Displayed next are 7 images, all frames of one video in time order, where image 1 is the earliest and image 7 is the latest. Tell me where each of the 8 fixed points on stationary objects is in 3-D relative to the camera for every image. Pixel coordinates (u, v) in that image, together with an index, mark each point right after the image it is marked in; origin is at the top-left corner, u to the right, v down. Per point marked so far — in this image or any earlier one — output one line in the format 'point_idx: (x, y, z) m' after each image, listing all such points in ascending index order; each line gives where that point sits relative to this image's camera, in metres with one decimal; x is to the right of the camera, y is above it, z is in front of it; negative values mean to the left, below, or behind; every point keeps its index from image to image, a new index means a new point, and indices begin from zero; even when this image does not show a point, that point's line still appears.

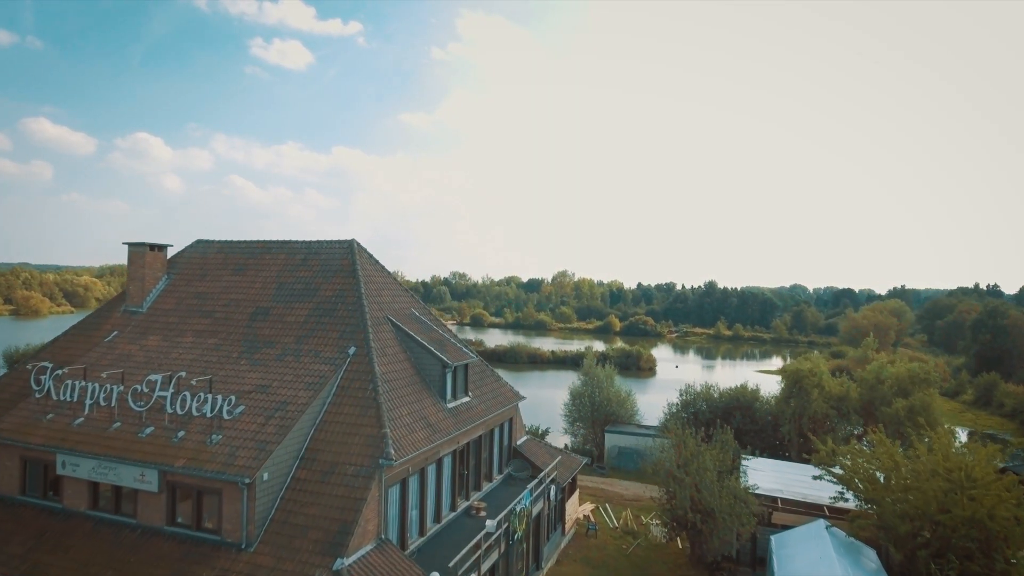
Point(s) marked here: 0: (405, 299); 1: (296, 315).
0: (-3.0, -0.3, +16.1) m
1: (-5.3, -0.7, +14.5) m
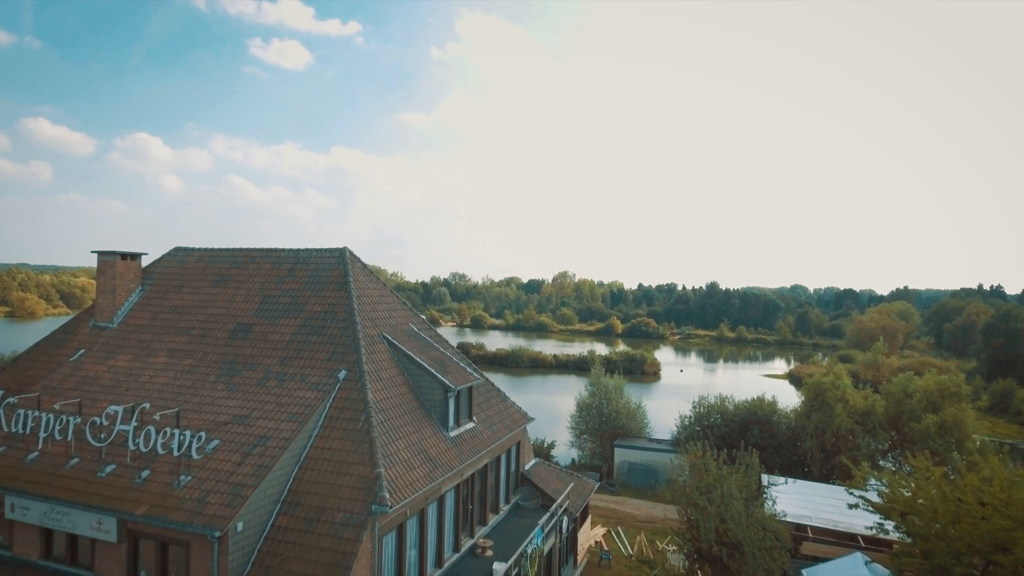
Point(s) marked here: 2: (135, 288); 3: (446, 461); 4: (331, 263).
0: (-2.8, -0.6, +14.6) m
1: (-5.1, -1.0, +13.0) m
2: (-9.7, 0.0, +15.1) m
3: (-1.3, -3.5, +11.9) m
4: (-4.4, +0.6, +14.1) m
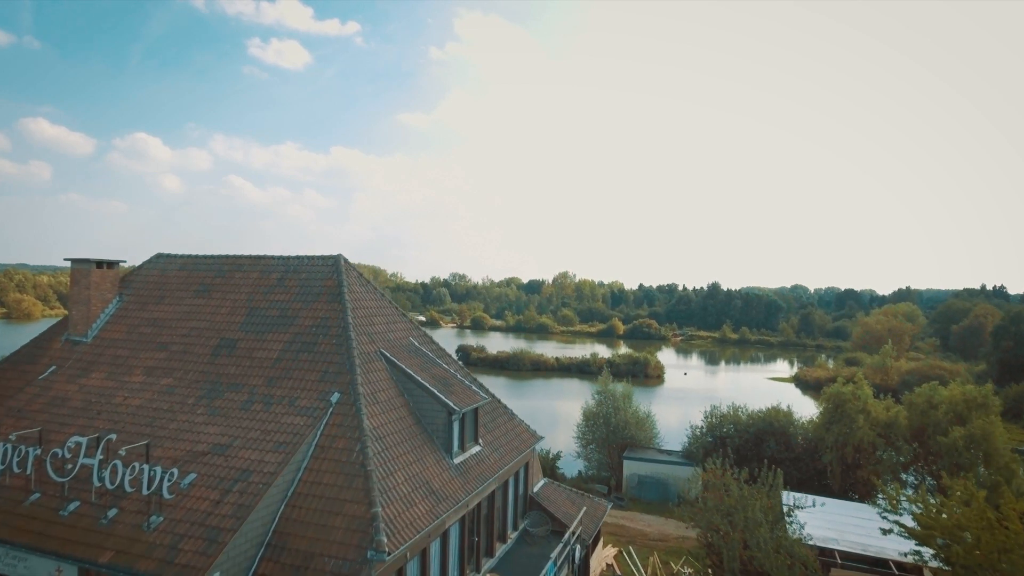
0: (-2.6, -0.9, +13.4) m
1: (-4.9, -1.2, +11.8) m
2: (-9.5, -0.2, +14.0) m
3: (-1.1, -3.7, +10.7) m
4: (-4.2, +0.3, +12.9) m
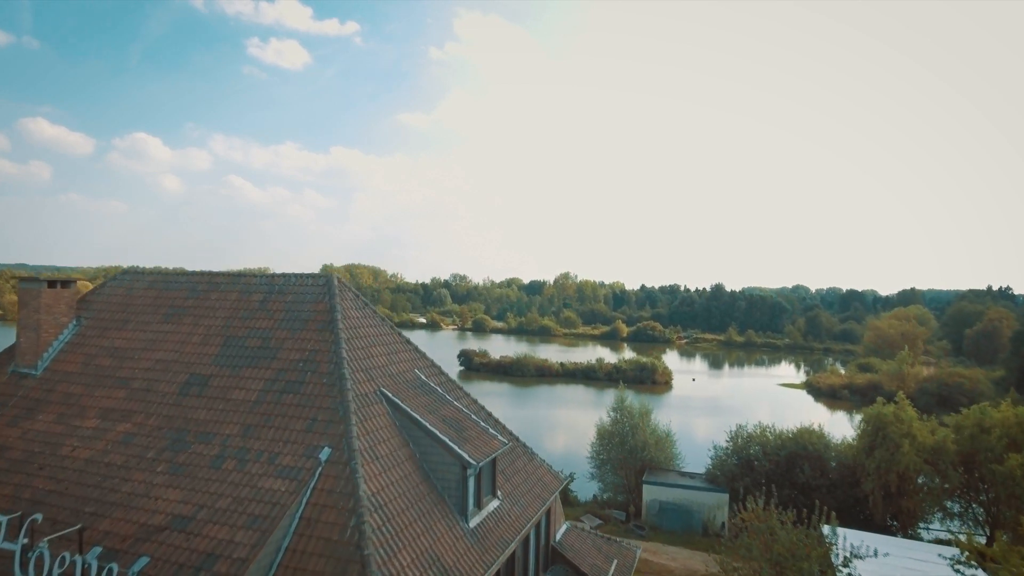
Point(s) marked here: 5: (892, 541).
0: (-2.1, -1.3, +11.4) m
1: (-4.5, -1.7, +9.8) m
2: (-9.1, -0.7, +12.0) m
3: (-0.7, -4.2, +8.7) m
4: (-3.7, -0.1, +11.0) m
5: (+11.0, -7.5, +17.1) m
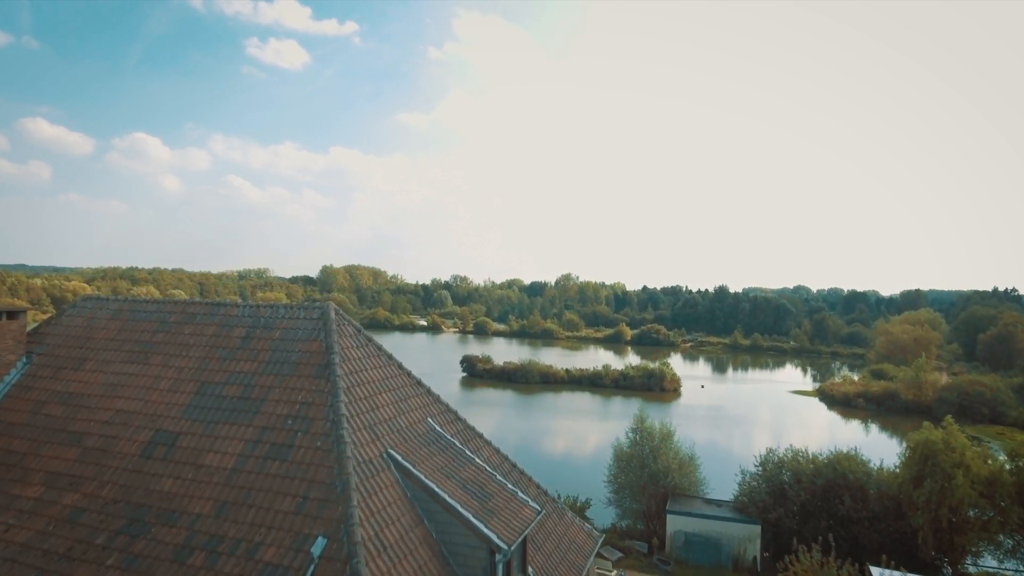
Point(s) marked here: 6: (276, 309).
0: (-1.6, -1.9, +9.6) m
1: (-3.9, -2.2, +8.0) m
2: (-8.6, -1.2, +10.1) m
3: (-0.2, -4.7, +6.9) m
4: (-3.2, -0.6, +9.1) m
5: (+11.5, -8.1, +15.2) m
6: (-3.9, -0.3, +9.6) m
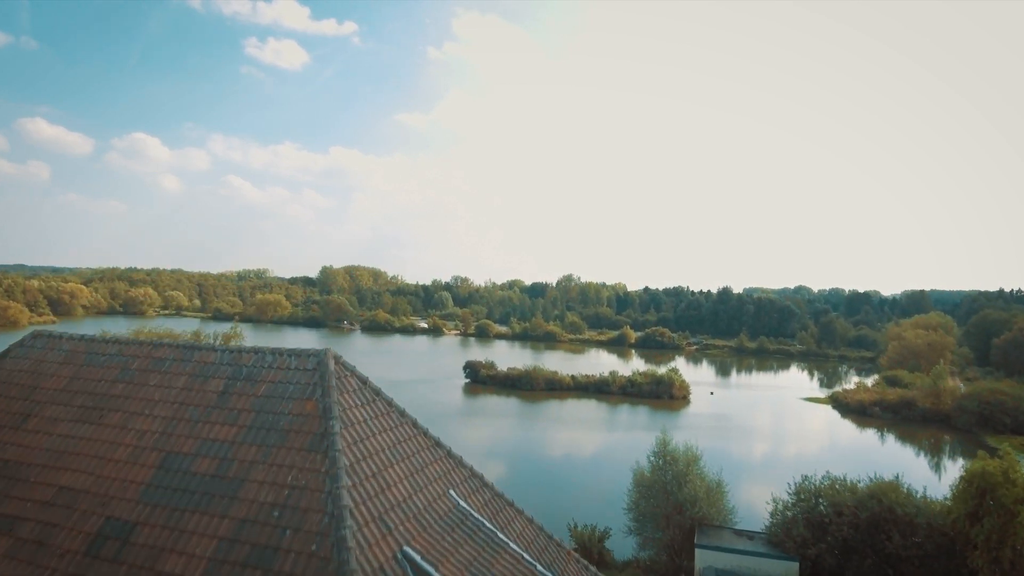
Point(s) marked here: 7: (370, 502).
0: (-1.0, -2.4, +7.7) m
1: (-3.4, -2.8, +6.1) m
2: (-8.0, -1.8, +8.3) m
3: (+0.4, -5.3, +5.0) m
4: (-2.6, -1.2, +7.3) m
5: (+12.1, -8.6, +13.4) m
6: (-3.3, -0.9, +7.8) m
7: (-1.6, -2.4, +6.4) m
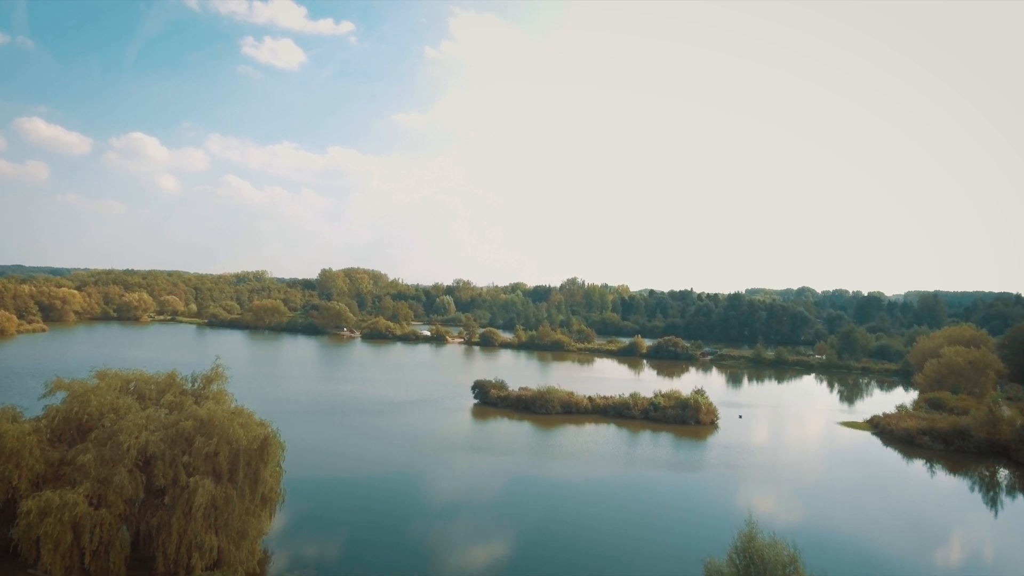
0: (+0.4, -4.2, +2.7) m
1: (-1.9, -4.5, +1.1) m
2: (-6.5, -3.6, +3.3) m
3: (+1.9, -7.0, 0.0) m
4: (-1.2, -3.0, +2.3) m
5: (+13.5, -10.4, +8.4) m
6: (-1.9, -2.6, +2.8) m
7: (-0.1, -4.2, +1.4) m
